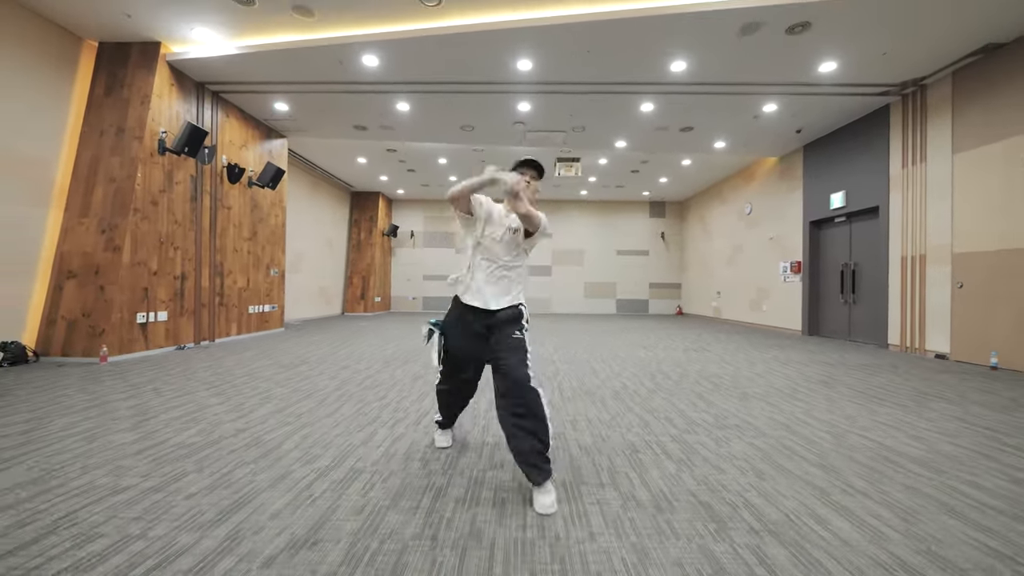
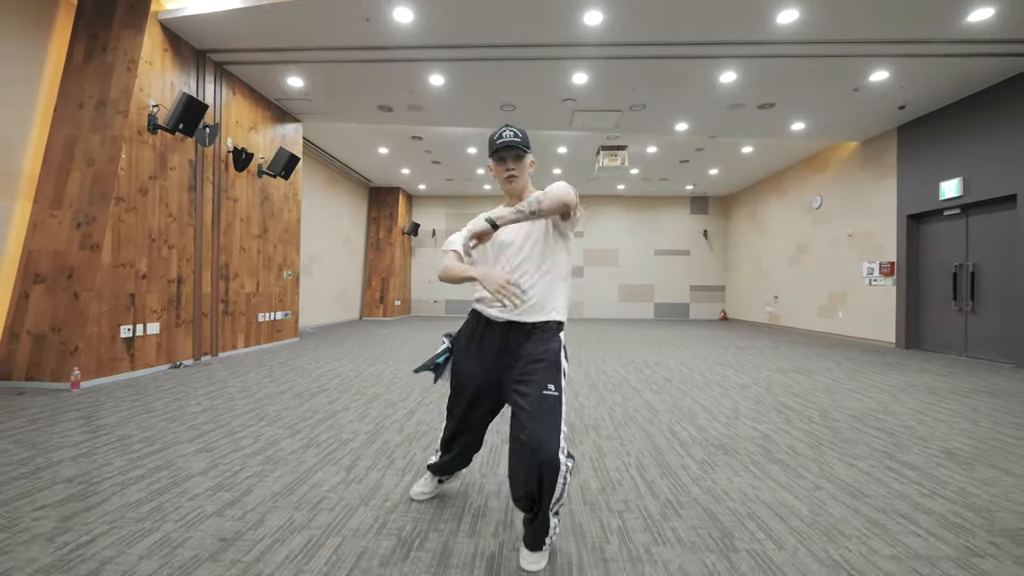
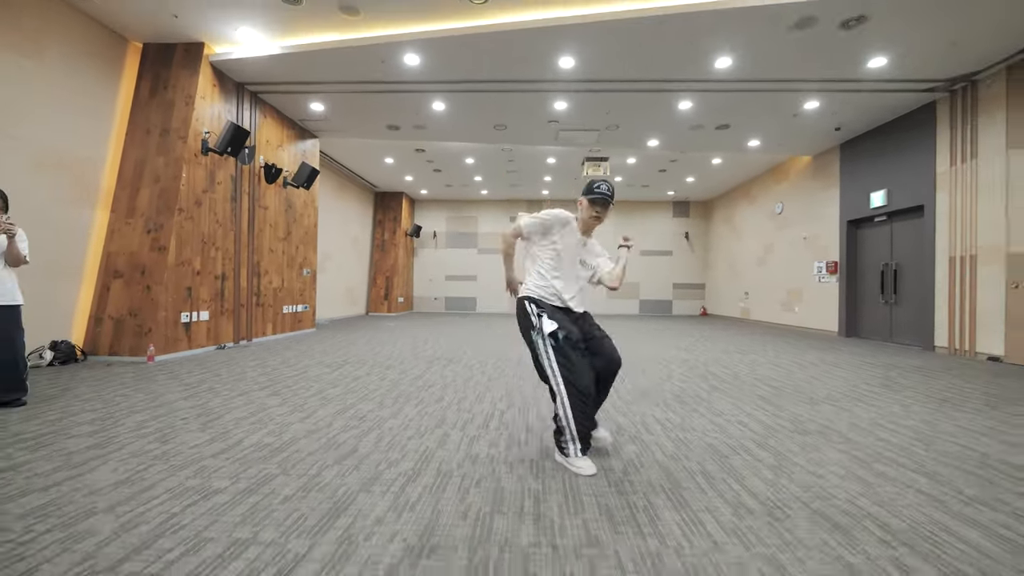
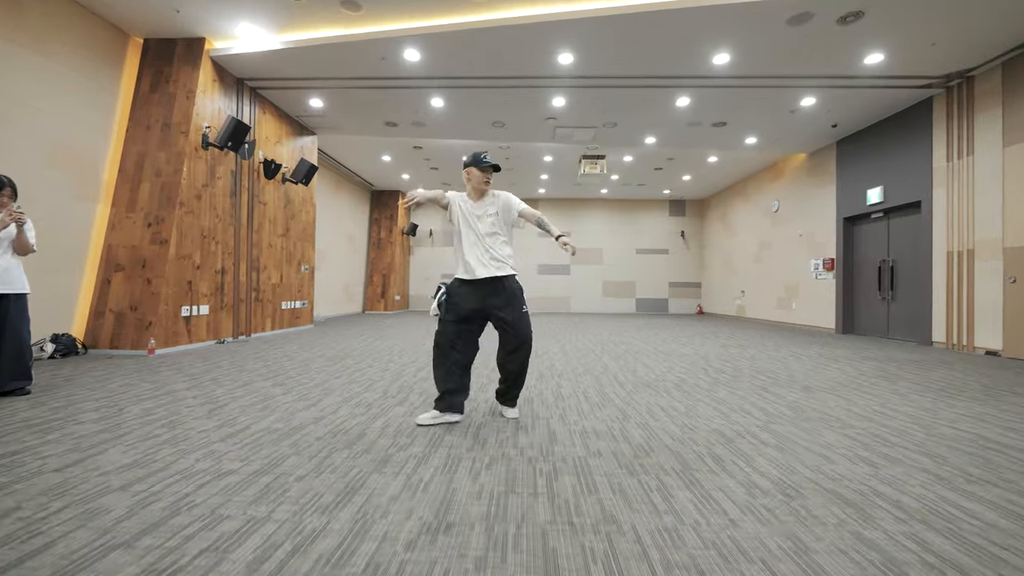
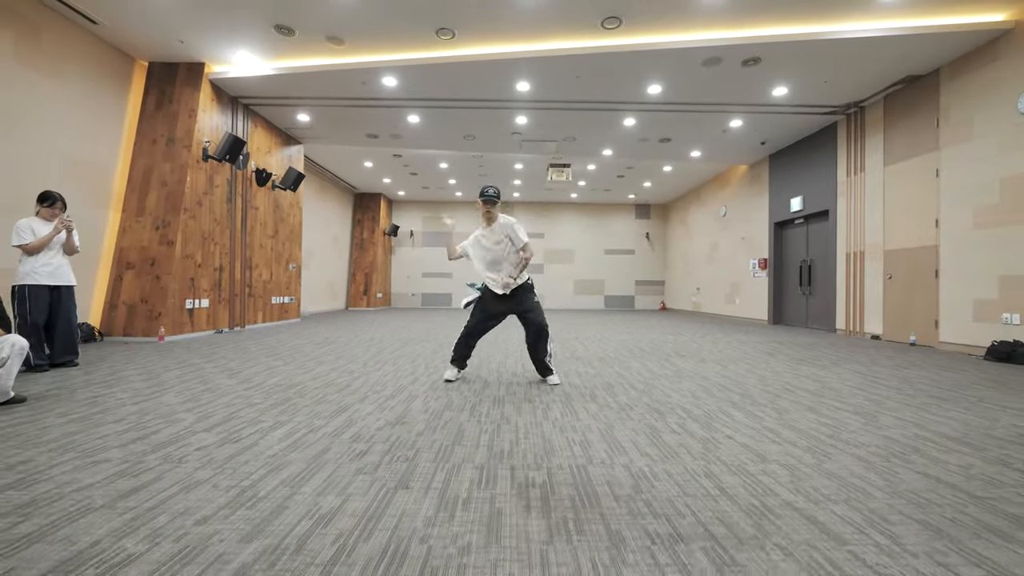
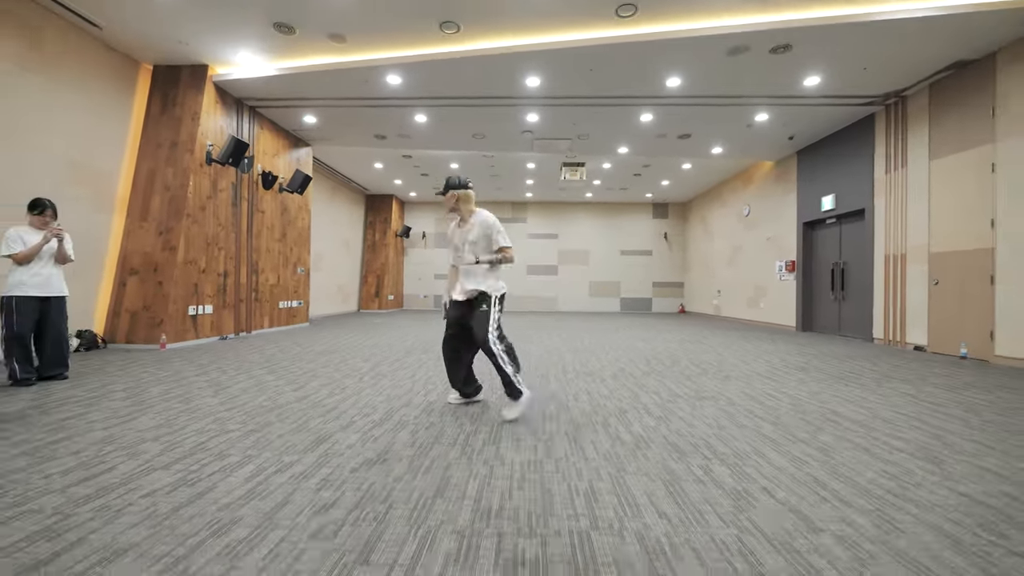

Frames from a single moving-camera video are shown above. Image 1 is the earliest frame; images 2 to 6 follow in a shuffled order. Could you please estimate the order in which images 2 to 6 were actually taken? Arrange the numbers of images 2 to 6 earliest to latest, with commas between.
6, 4, 2, 3, 5
